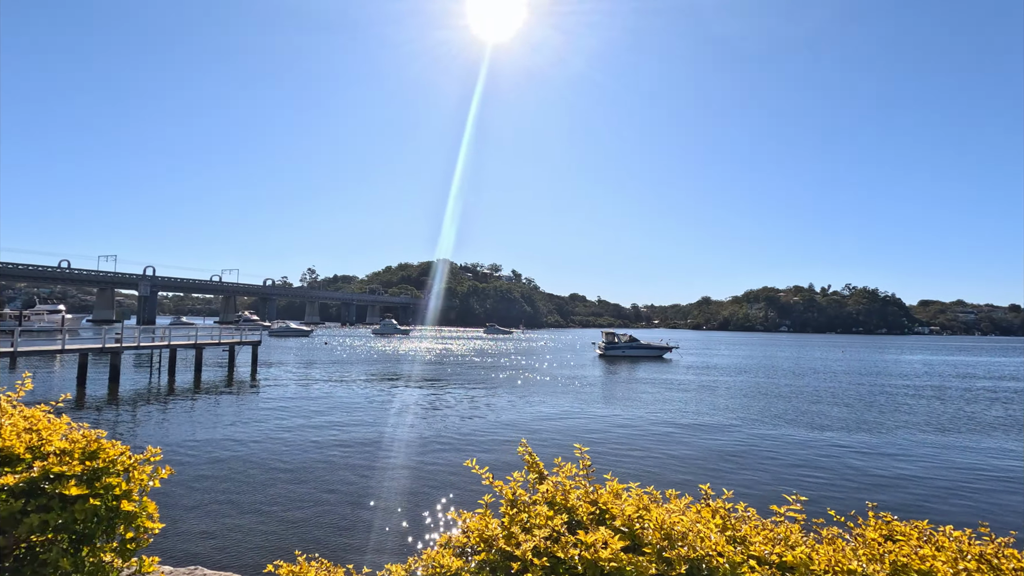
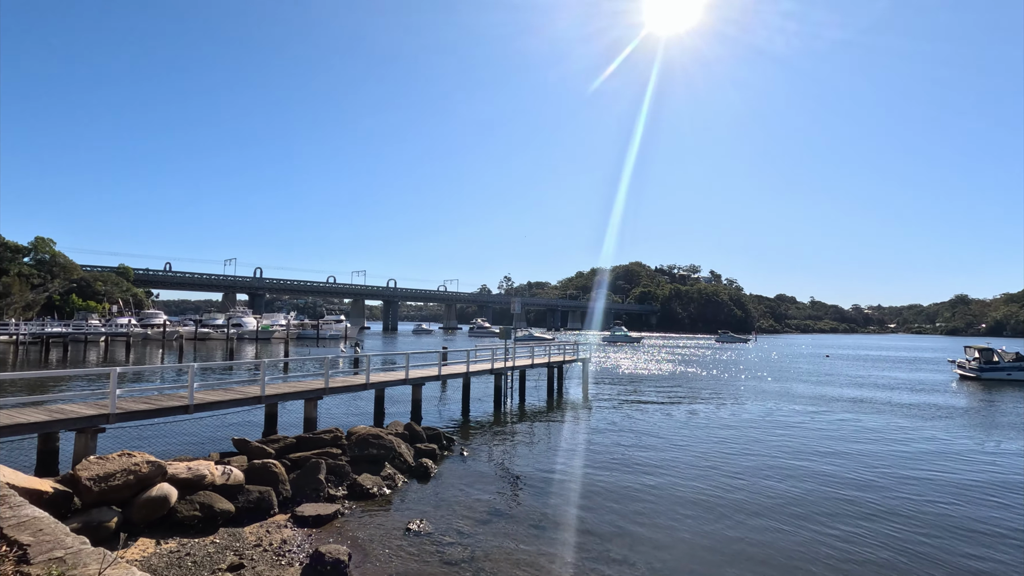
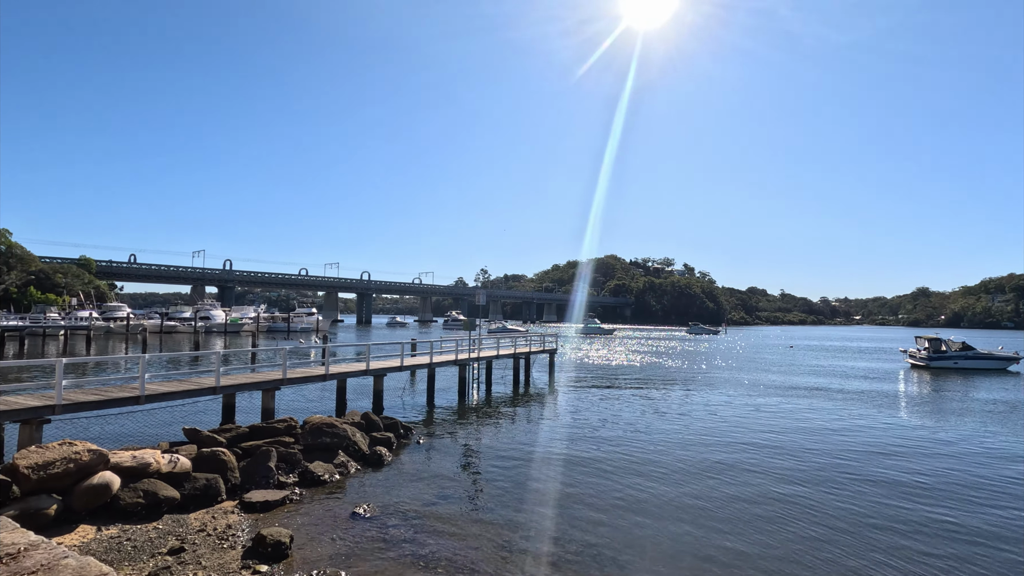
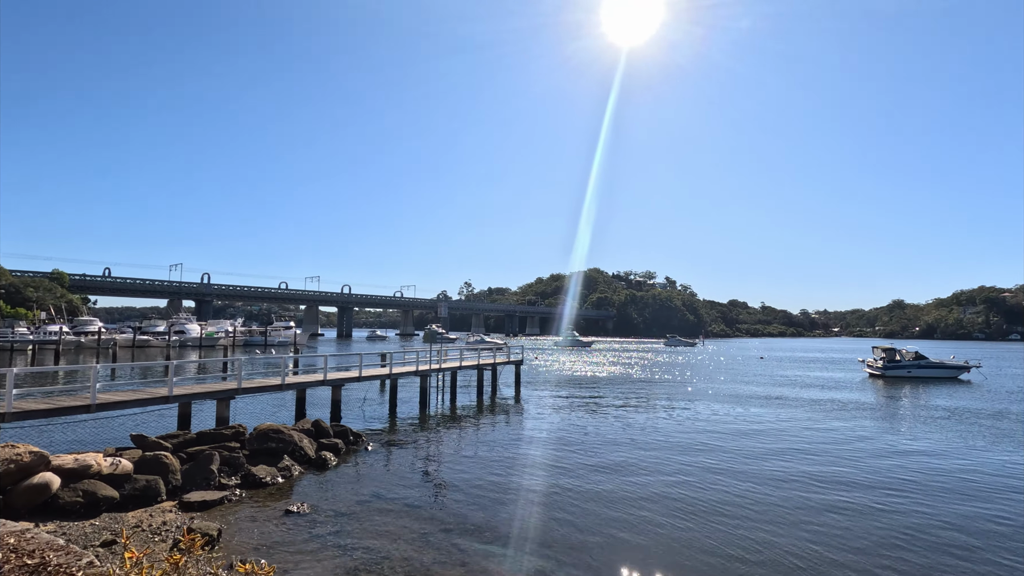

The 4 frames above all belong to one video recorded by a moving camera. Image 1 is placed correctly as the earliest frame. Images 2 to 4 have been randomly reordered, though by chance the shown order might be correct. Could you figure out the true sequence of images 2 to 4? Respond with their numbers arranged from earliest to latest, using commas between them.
4, 3, 2
